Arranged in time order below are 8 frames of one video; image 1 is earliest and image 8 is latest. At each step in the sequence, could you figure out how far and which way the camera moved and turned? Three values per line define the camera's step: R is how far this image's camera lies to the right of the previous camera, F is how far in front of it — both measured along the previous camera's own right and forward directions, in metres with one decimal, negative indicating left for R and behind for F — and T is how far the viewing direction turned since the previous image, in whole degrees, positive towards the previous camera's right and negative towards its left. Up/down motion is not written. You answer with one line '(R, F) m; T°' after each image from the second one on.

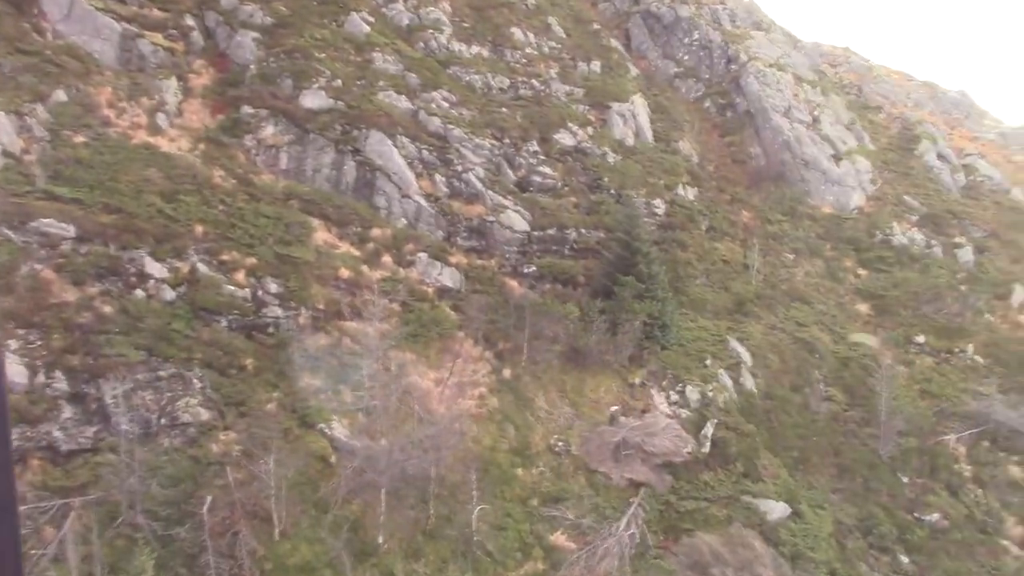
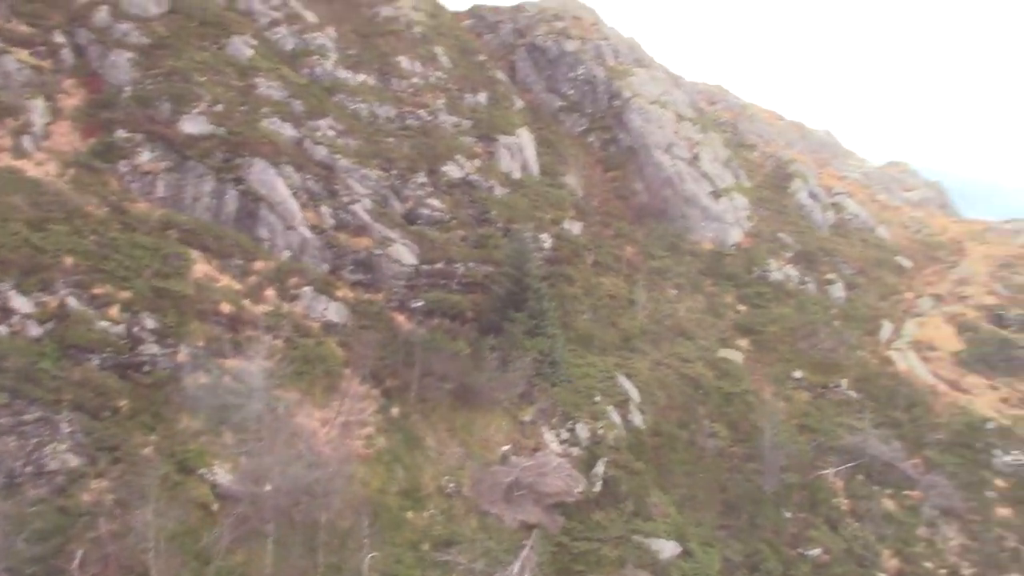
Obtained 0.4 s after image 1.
(-0.6, +0.6) m; +7°
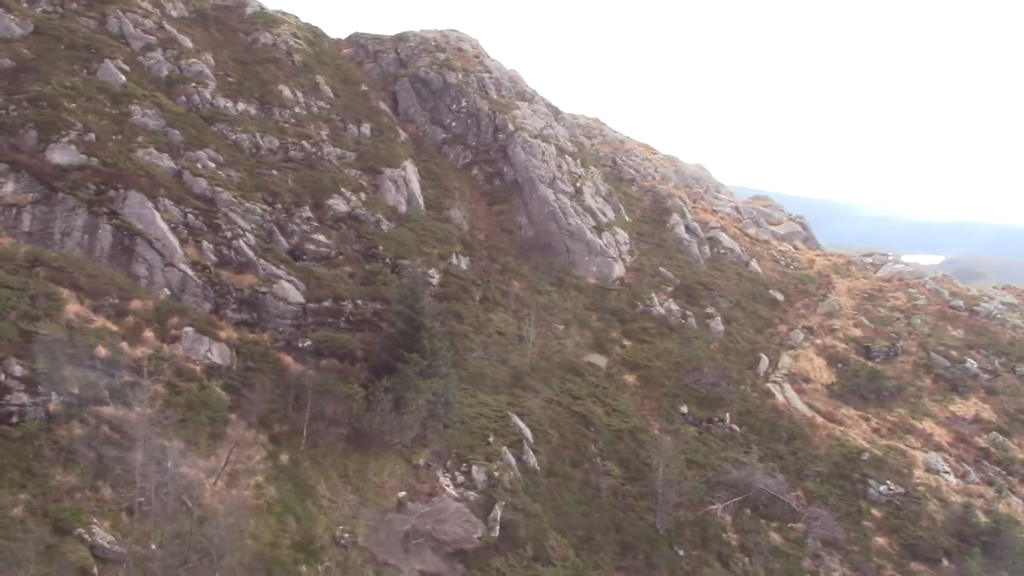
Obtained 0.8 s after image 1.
(-1.0, +0.7) m; +8°
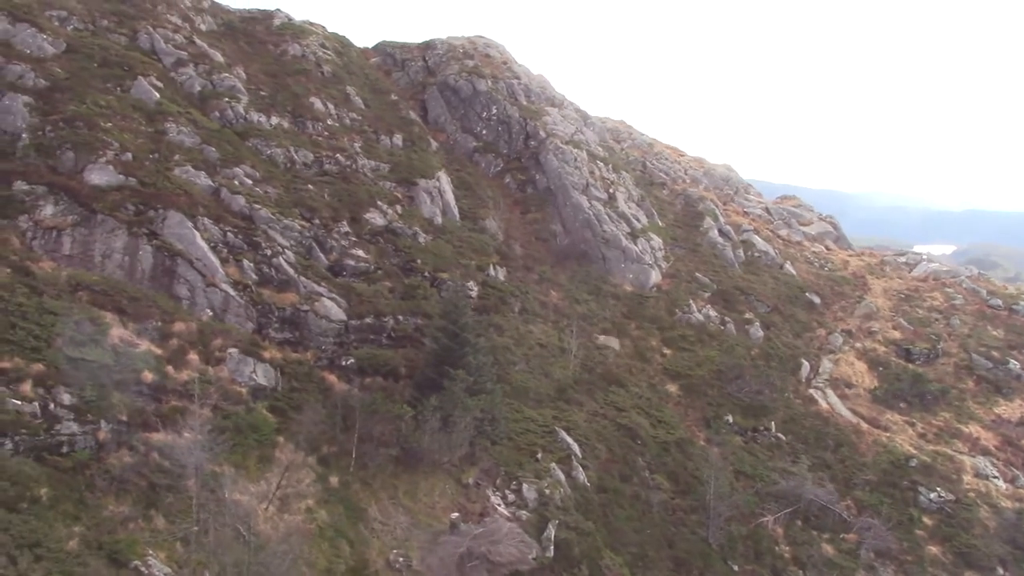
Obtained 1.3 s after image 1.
(-1.1, +0.5) m; 0°
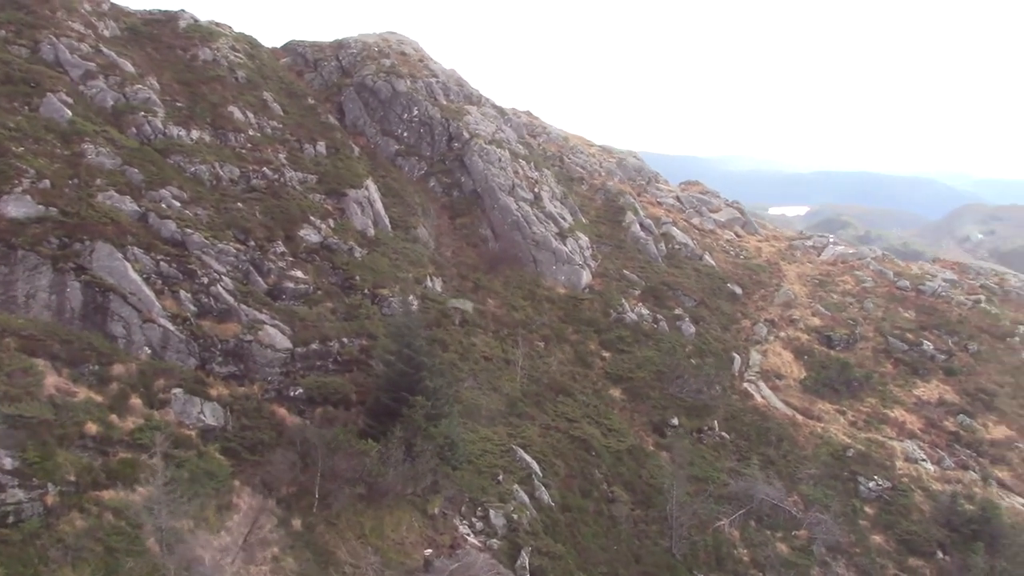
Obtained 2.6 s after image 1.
(-2.3, +1.1) m; +7°
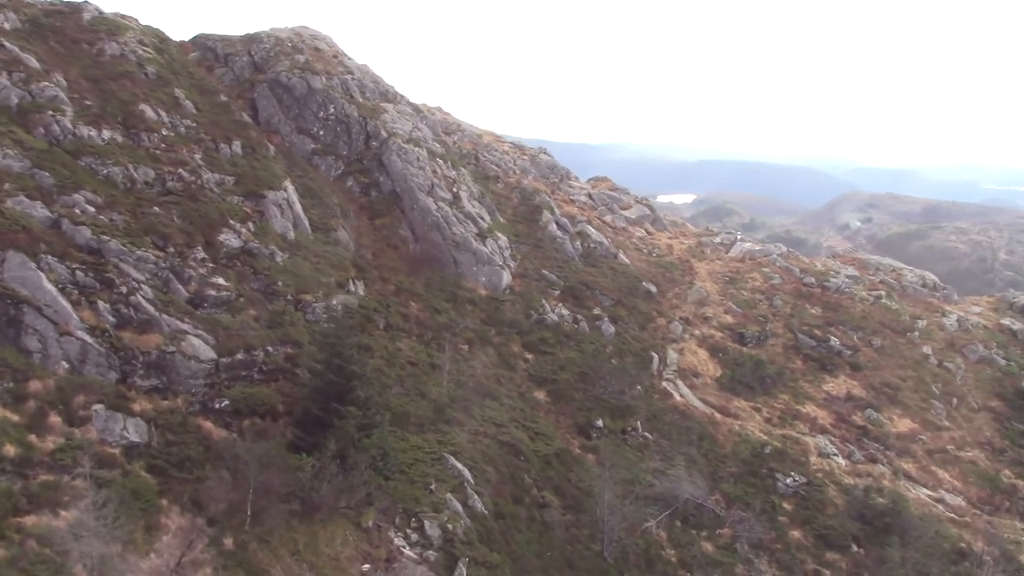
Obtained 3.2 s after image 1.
(-1.1, +0.4) m; +6°
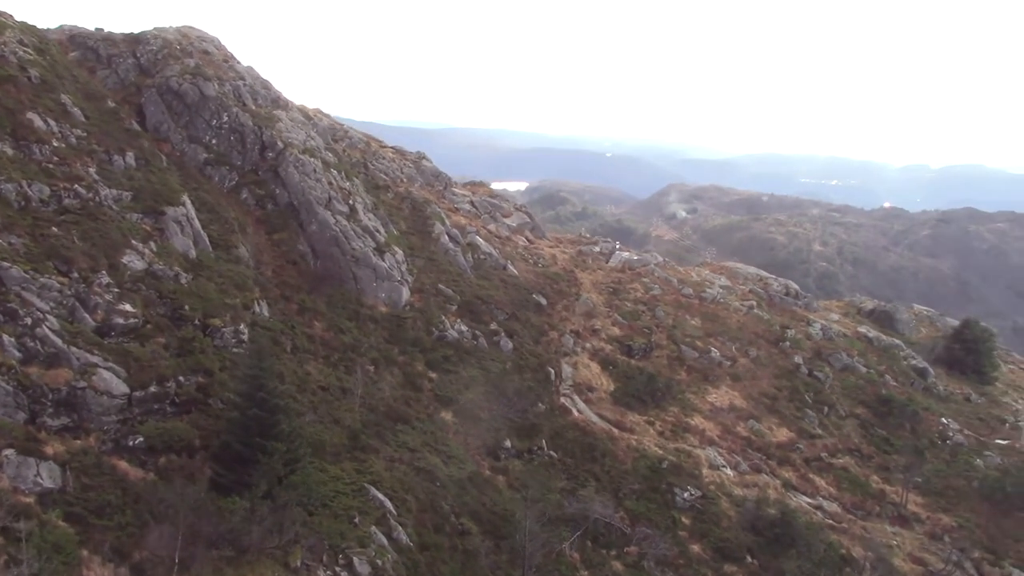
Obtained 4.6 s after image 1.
(-2.6, +0.5) m; +9°
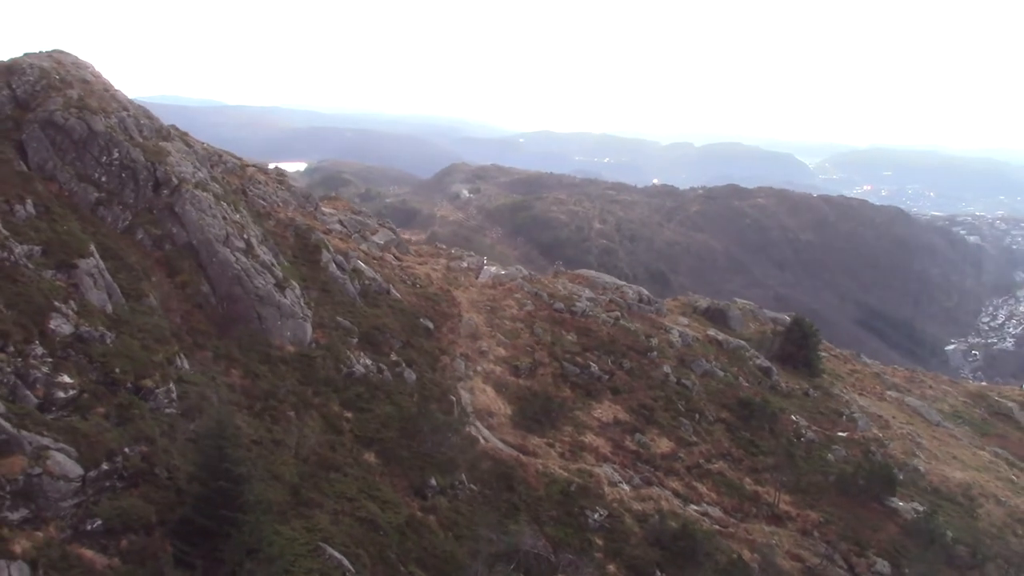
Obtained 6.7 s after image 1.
(-4.7, +0.1) m; +12°
